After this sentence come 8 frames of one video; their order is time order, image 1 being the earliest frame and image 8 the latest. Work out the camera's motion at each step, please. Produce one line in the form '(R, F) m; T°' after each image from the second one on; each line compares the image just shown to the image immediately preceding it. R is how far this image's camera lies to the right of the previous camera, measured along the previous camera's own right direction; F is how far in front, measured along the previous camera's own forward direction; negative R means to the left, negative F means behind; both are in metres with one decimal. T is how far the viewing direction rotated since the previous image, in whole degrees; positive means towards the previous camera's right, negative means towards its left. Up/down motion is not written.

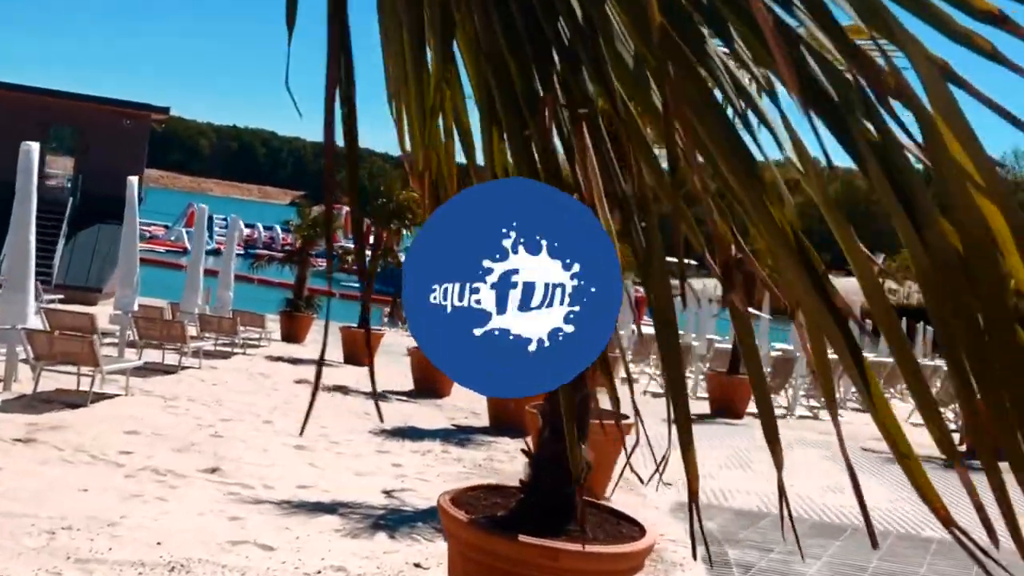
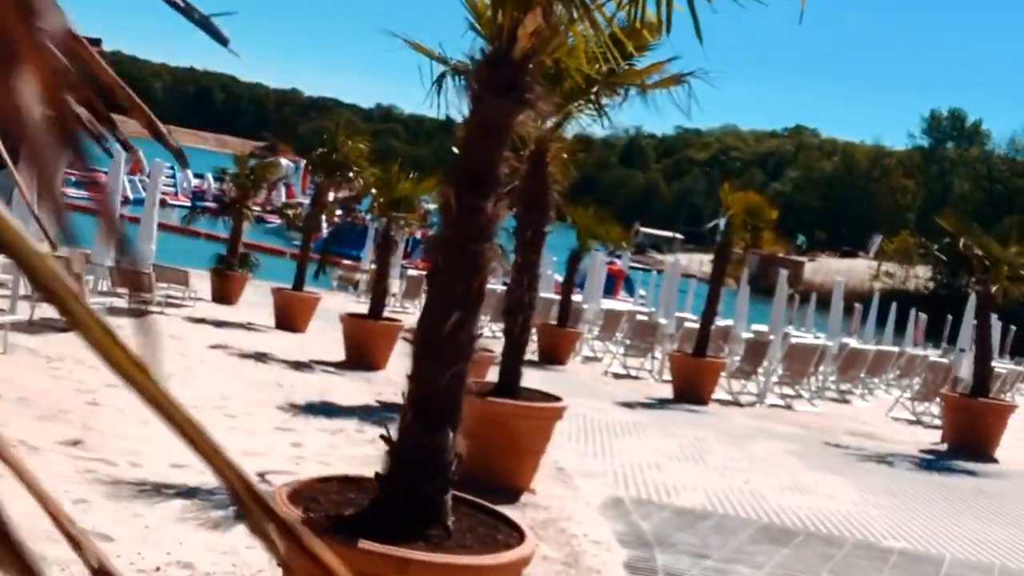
(+0.6, +0.8) m; 0°
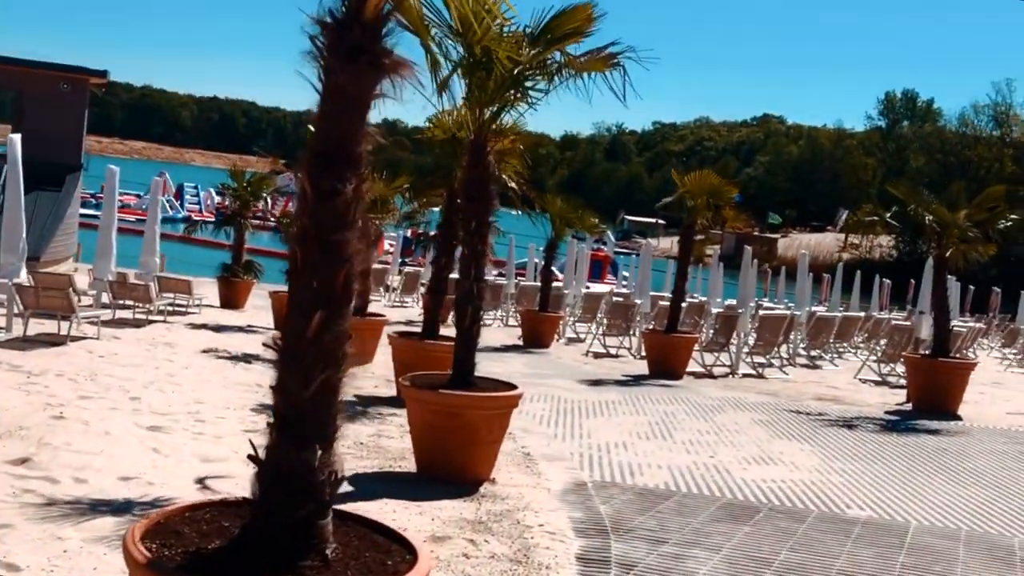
(+0.2, +0.3) m; +2°
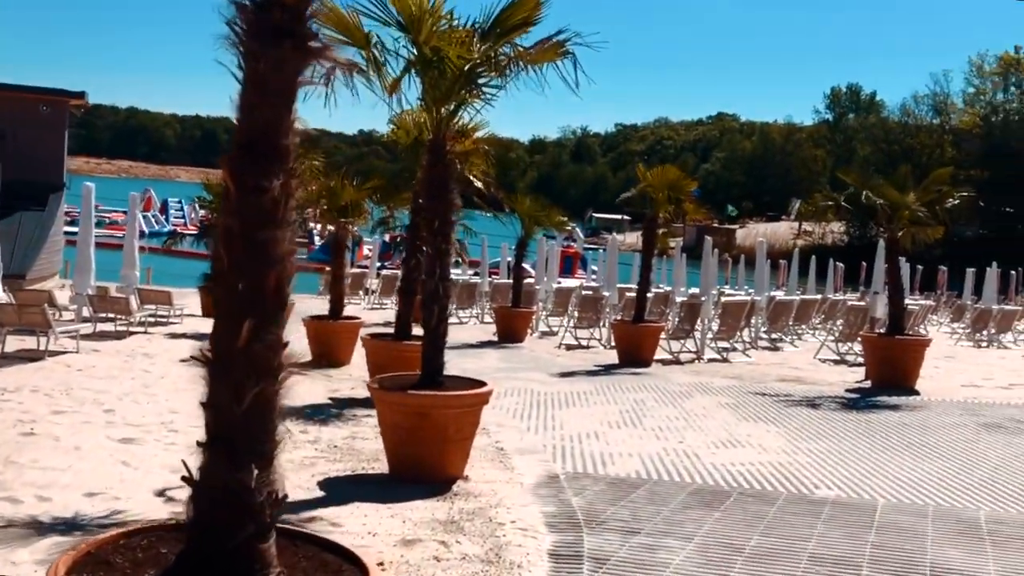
(0.0, +0.1) m; +3°
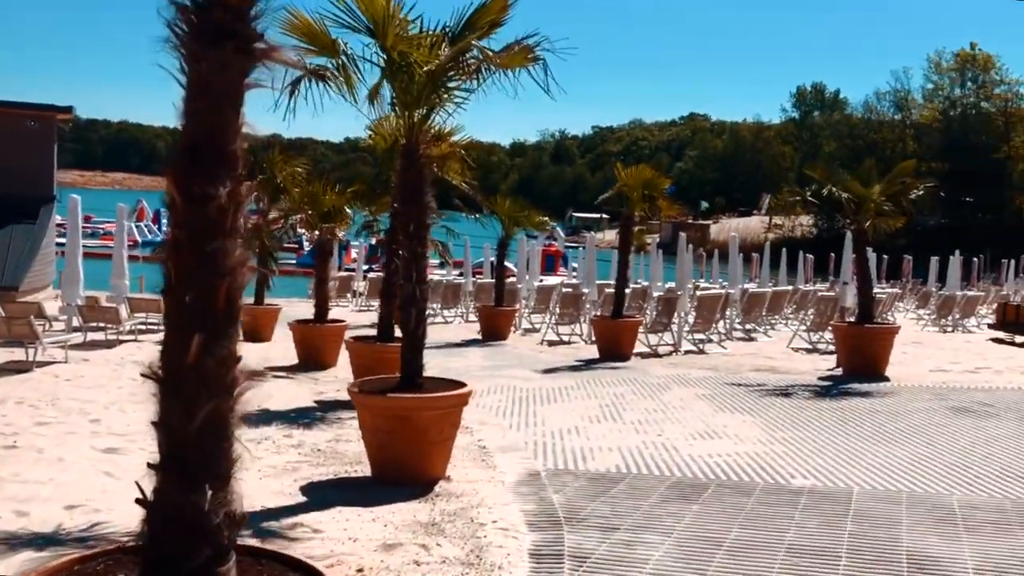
(0.0, 0.0) m; +2°
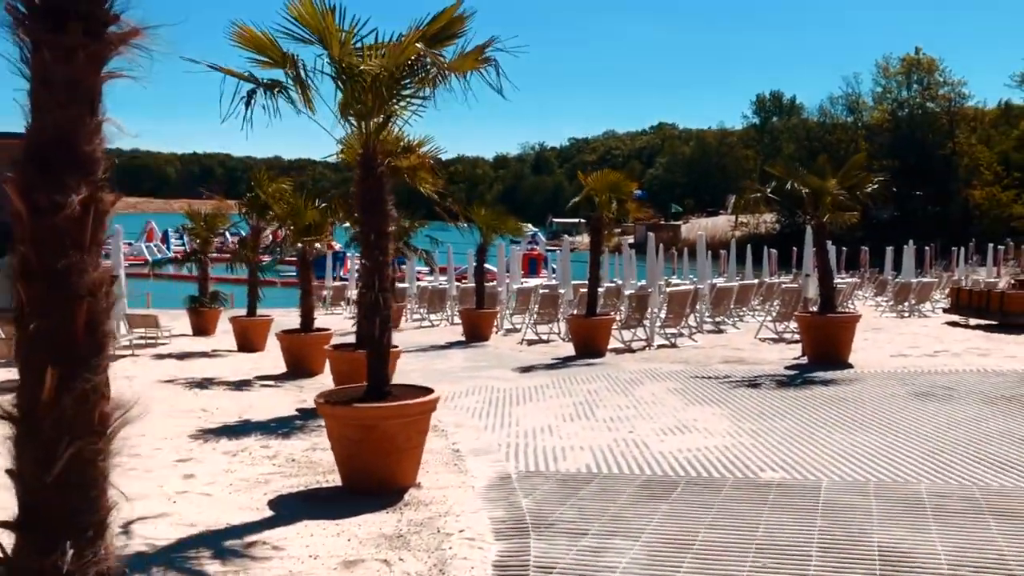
(+0.1, +0.1) m; +2°
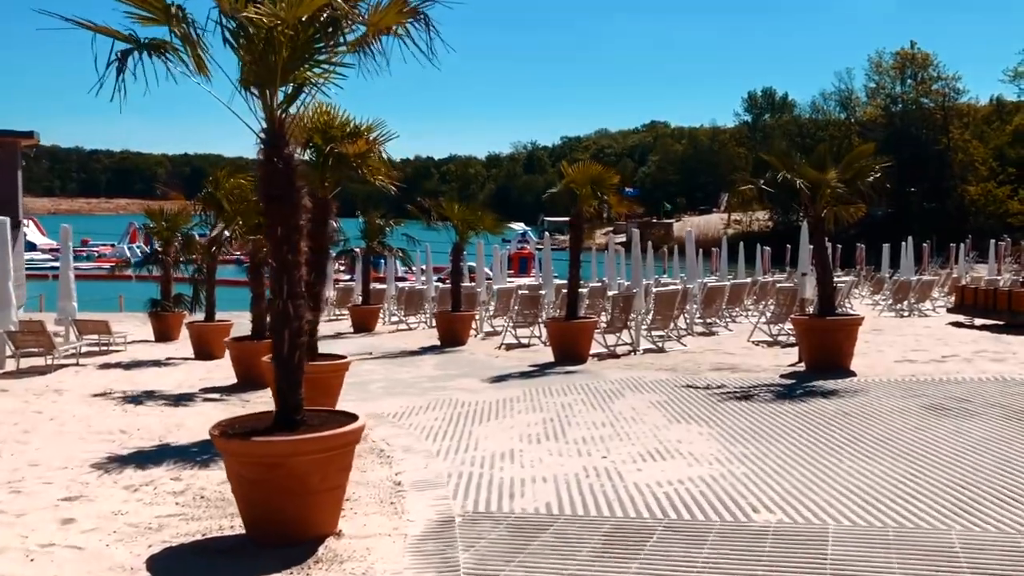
(+0.4, +1.0) m; 0°
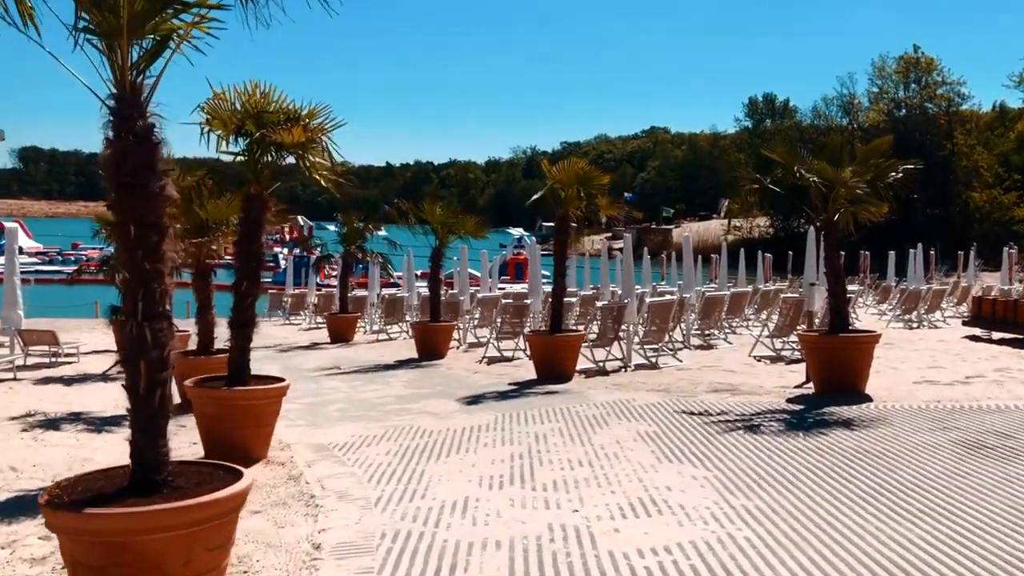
(+0.3, +1.1) m; 0°
